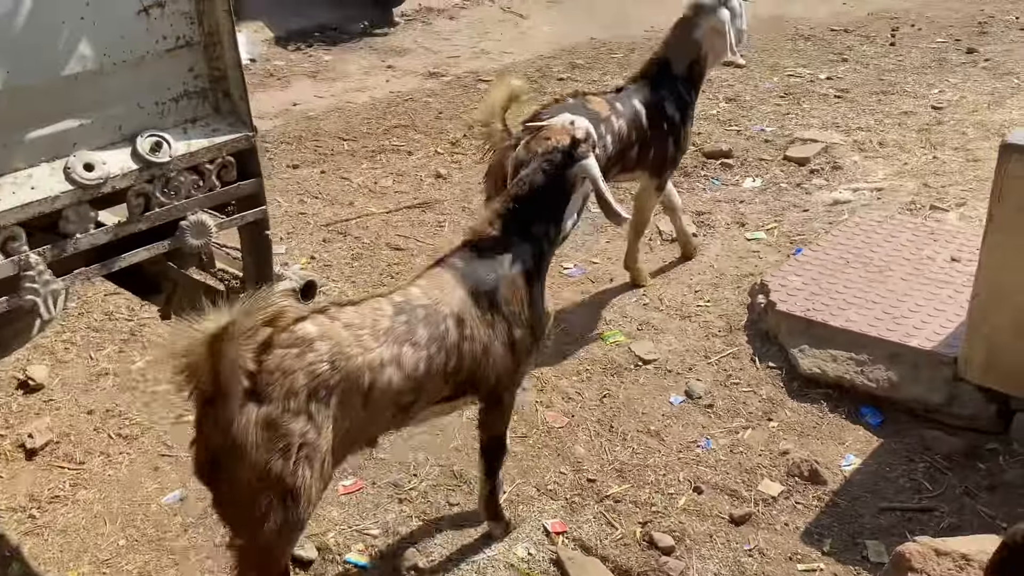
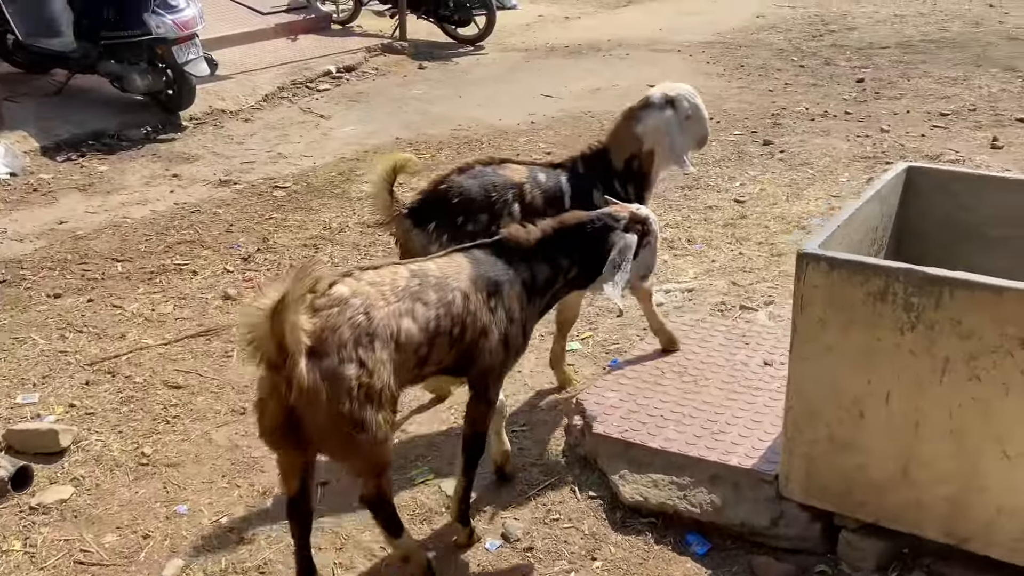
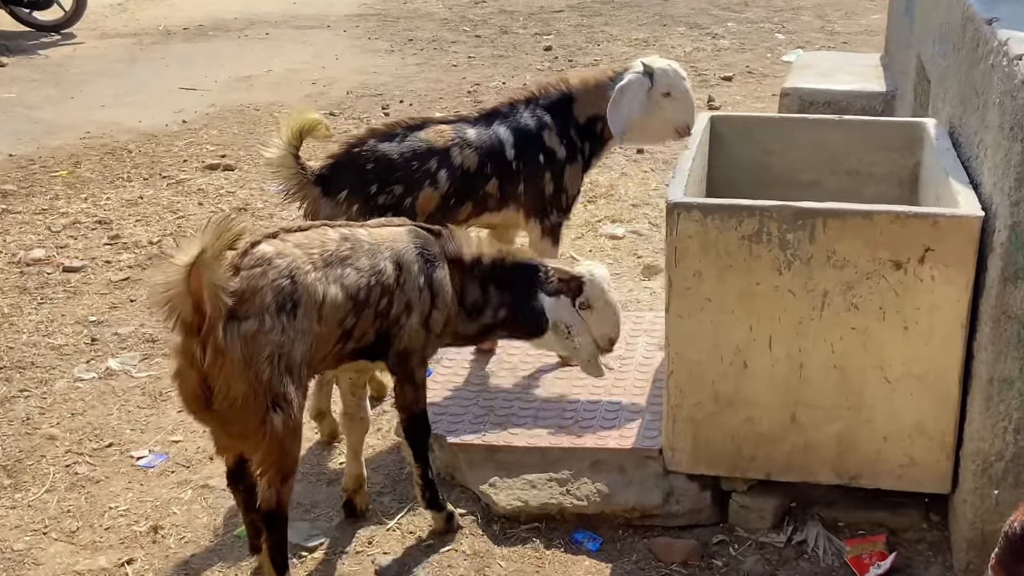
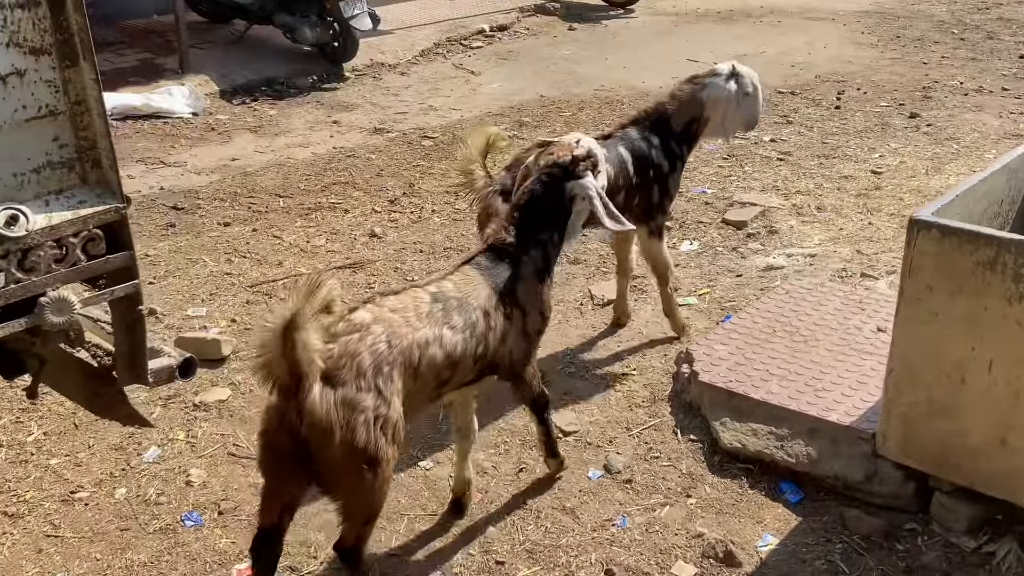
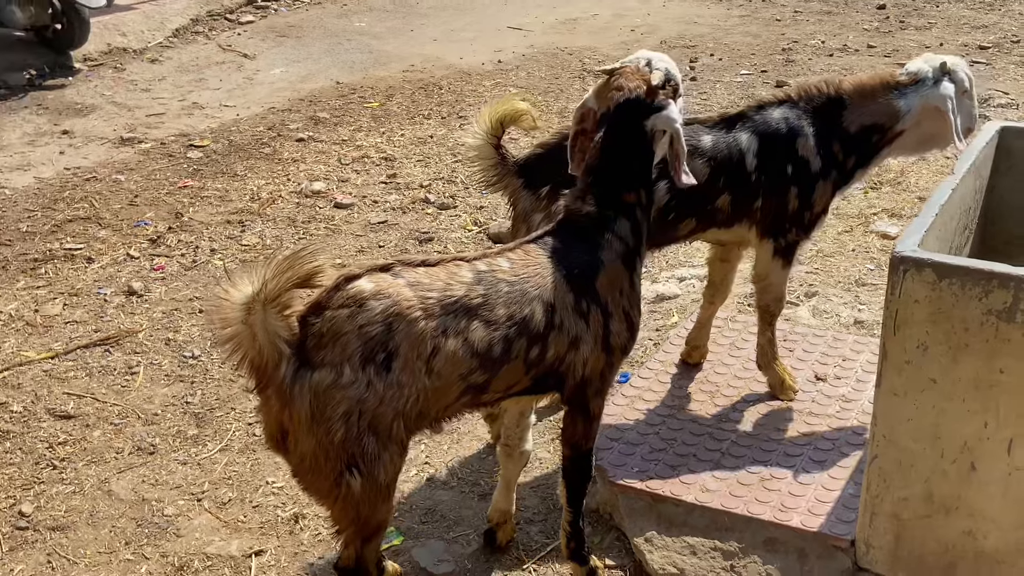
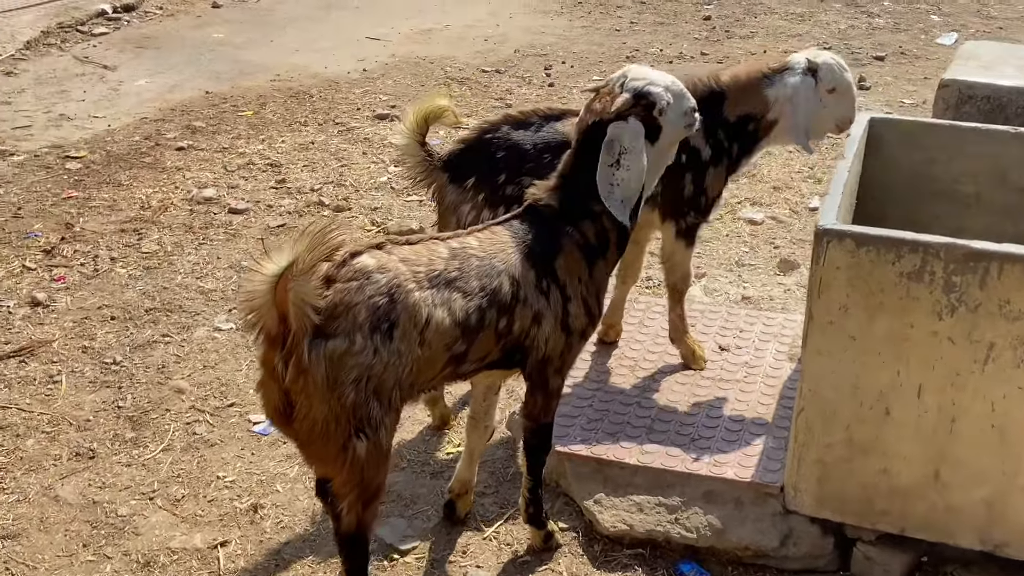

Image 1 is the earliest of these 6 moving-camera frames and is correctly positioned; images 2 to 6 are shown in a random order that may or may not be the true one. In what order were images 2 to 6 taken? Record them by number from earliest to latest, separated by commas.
4, 2, 3, 6, 5
